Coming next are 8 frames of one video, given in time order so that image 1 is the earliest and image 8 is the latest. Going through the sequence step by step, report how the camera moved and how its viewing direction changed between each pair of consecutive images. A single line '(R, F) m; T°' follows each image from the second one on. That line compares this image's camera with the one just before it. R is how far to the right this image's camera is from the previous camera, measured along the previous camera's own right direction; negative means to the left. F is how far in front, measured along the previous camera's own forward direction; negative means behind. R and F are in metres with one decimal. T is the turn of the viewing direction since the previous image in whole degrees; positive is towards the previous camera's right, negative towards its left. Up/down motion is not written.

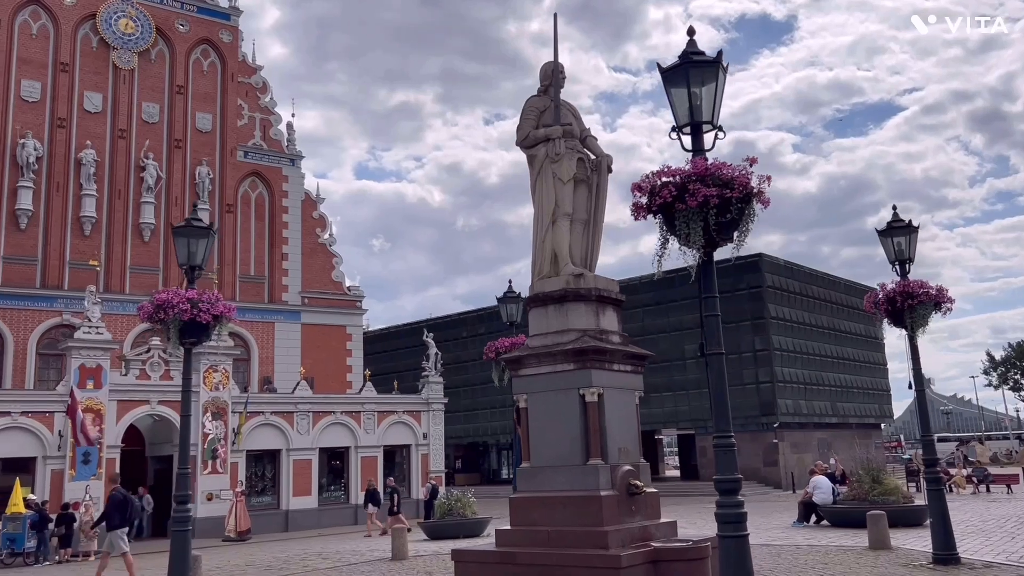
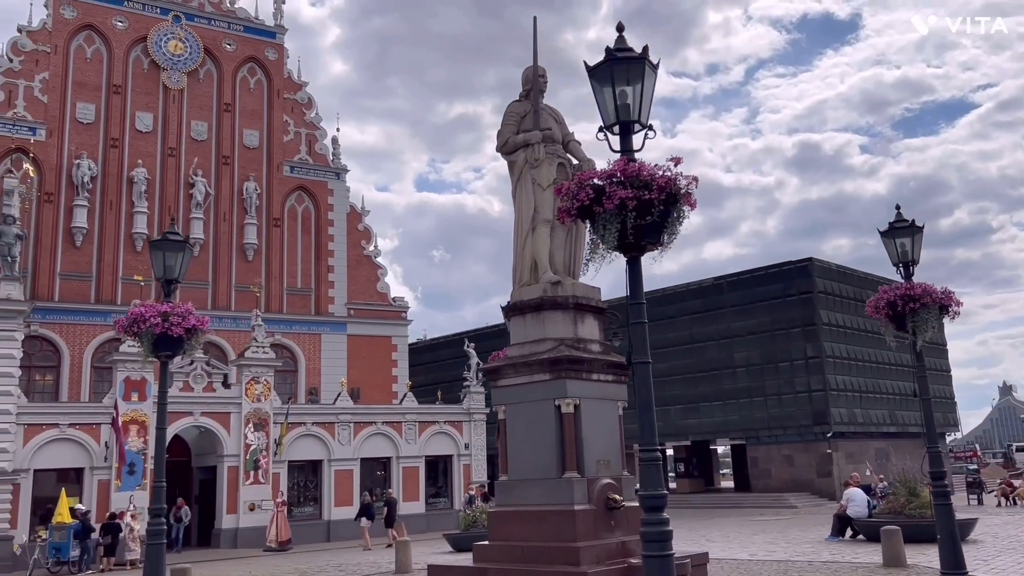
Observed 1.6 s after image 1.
(+0.8, +0.2) m; -4°
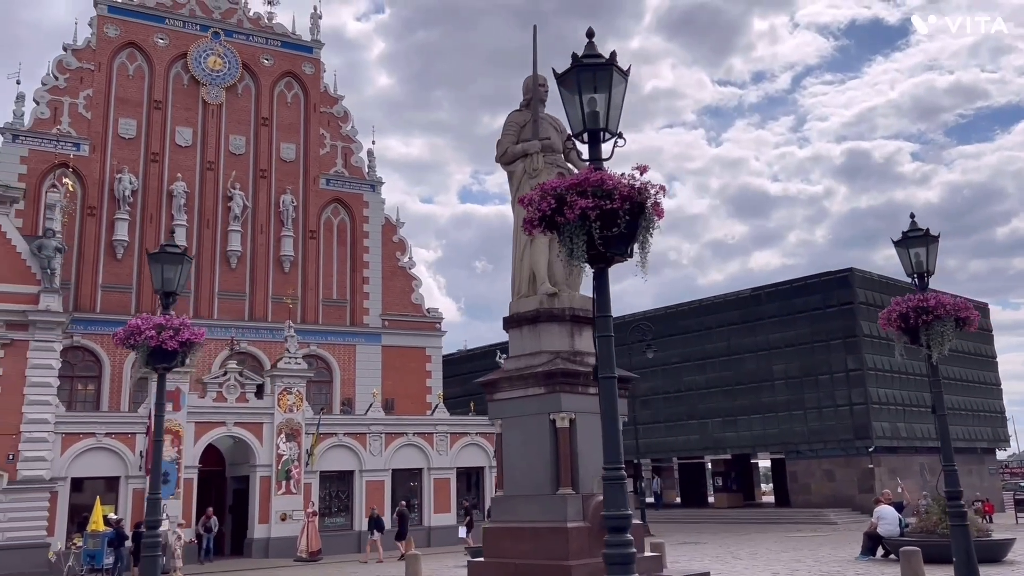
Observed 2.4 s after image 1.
(+0.5, +0.1) m; -3°
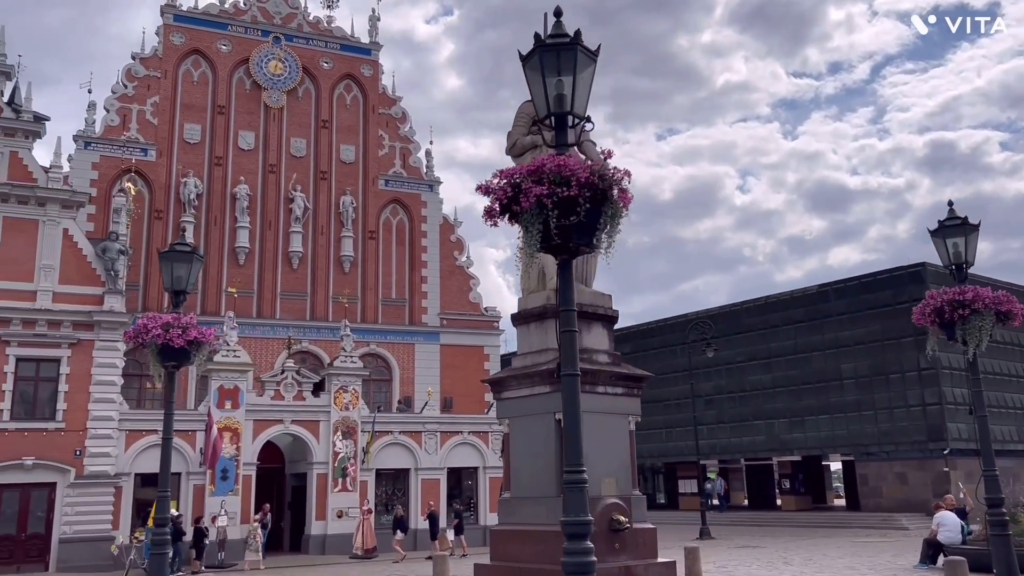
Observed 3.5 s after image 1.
(+0.6, +0.3) m; -5°
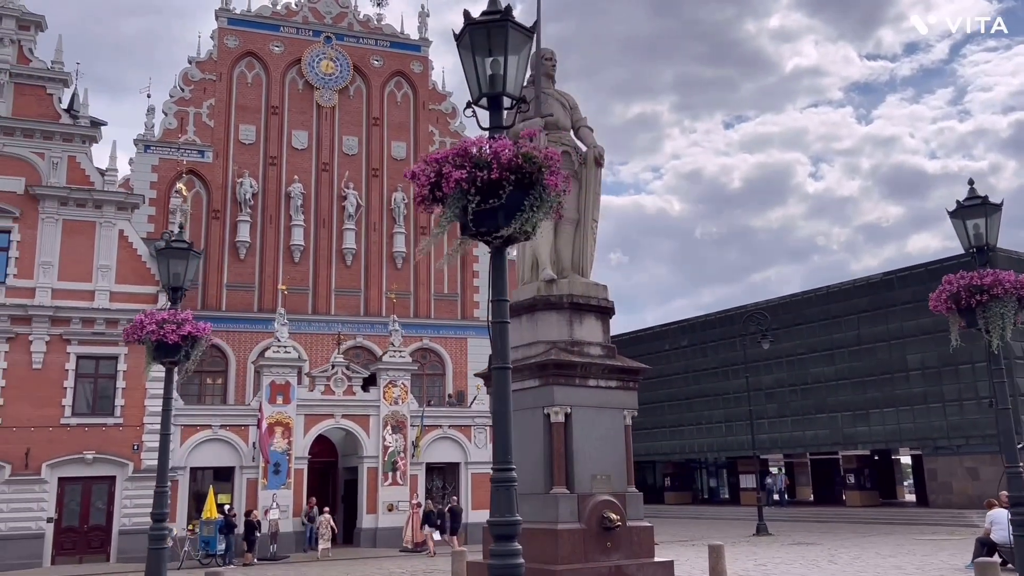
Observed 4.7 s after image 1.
(+0.7, +0.2) m; -5°
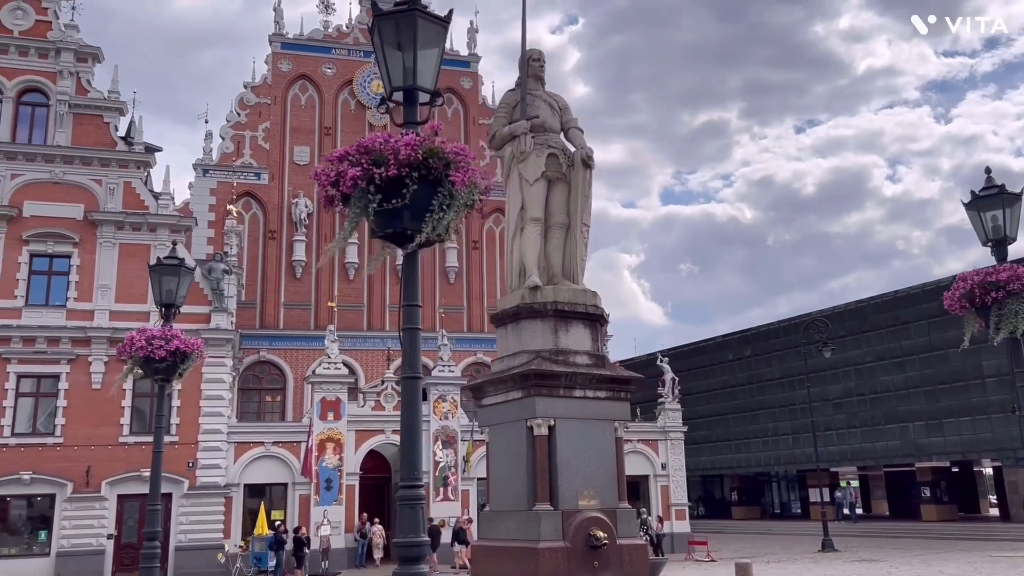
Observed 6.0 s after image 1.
(+0.7, +0.3) m; -5°
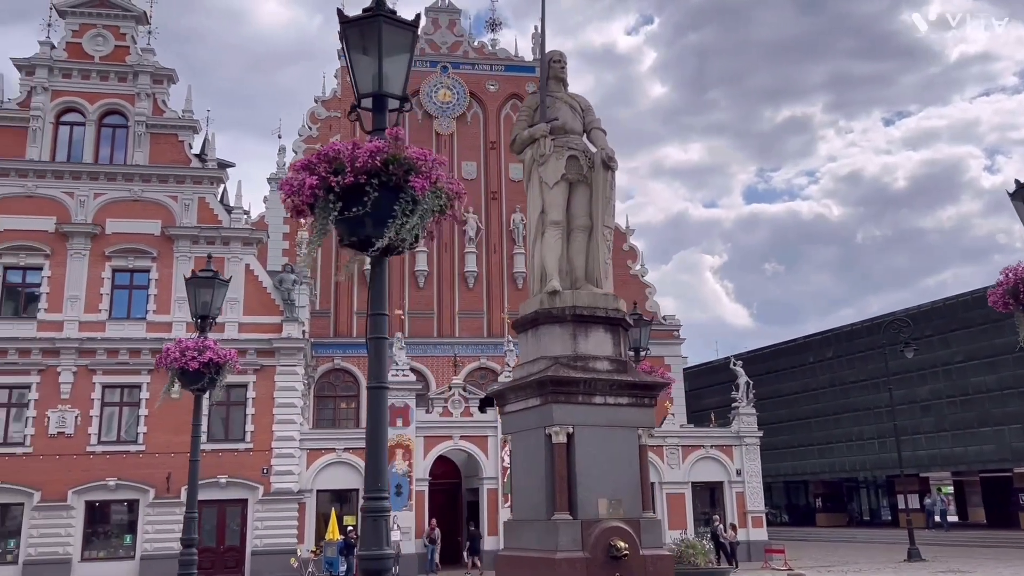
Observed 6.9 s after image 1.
(+0.5, +0.1) m; -5°
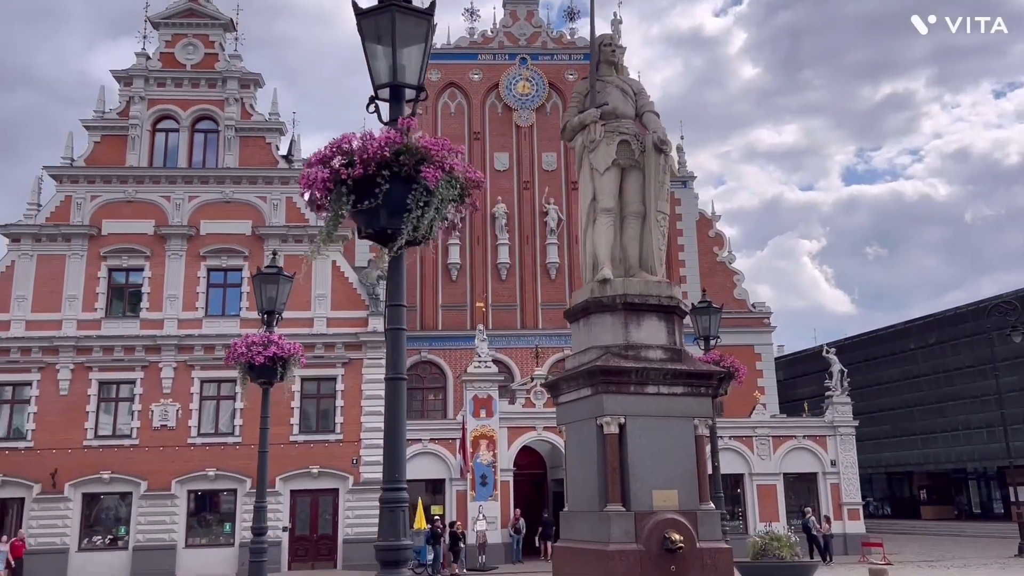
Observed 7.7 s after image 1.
(+0.3, +0.1) m; -6°
